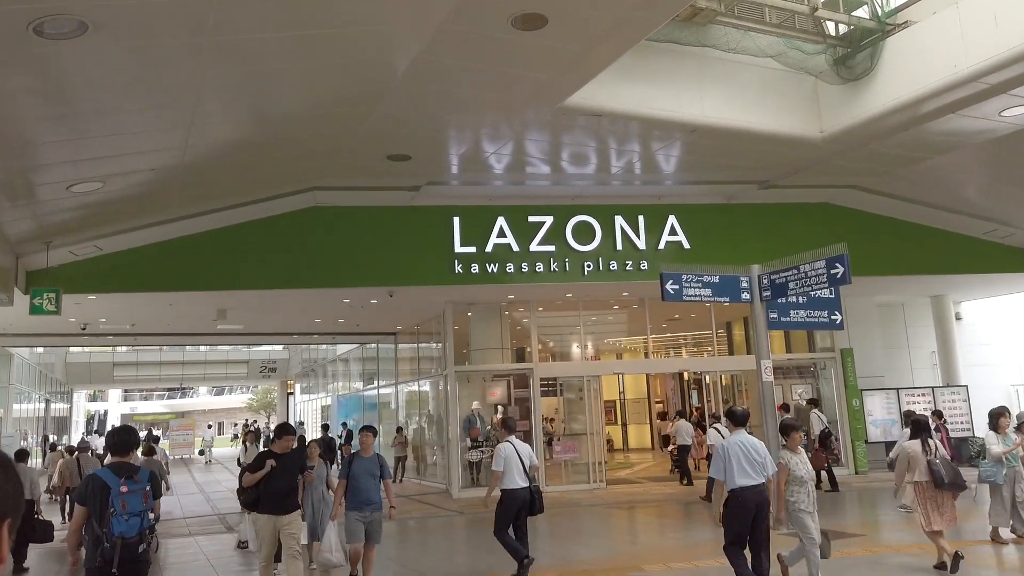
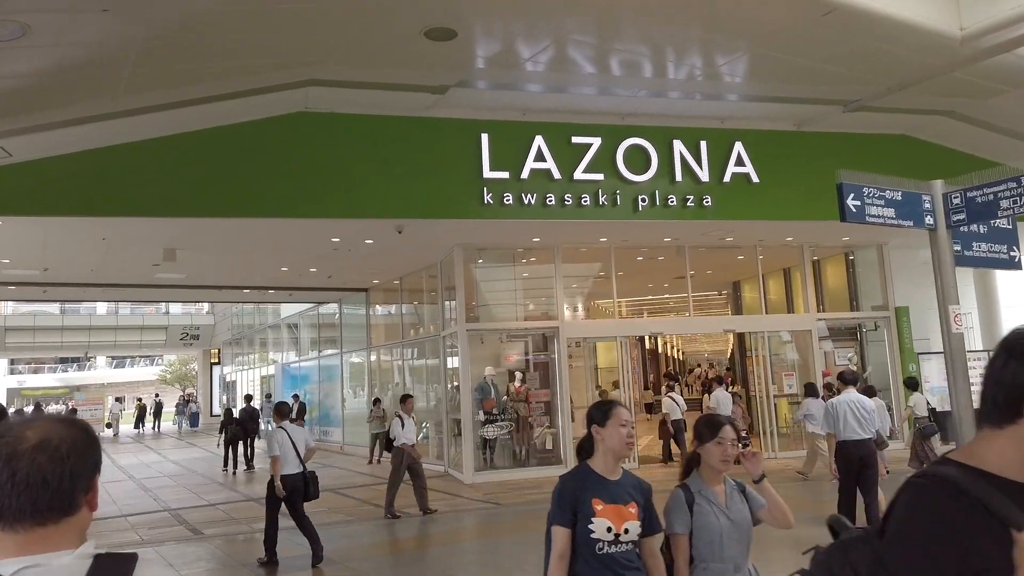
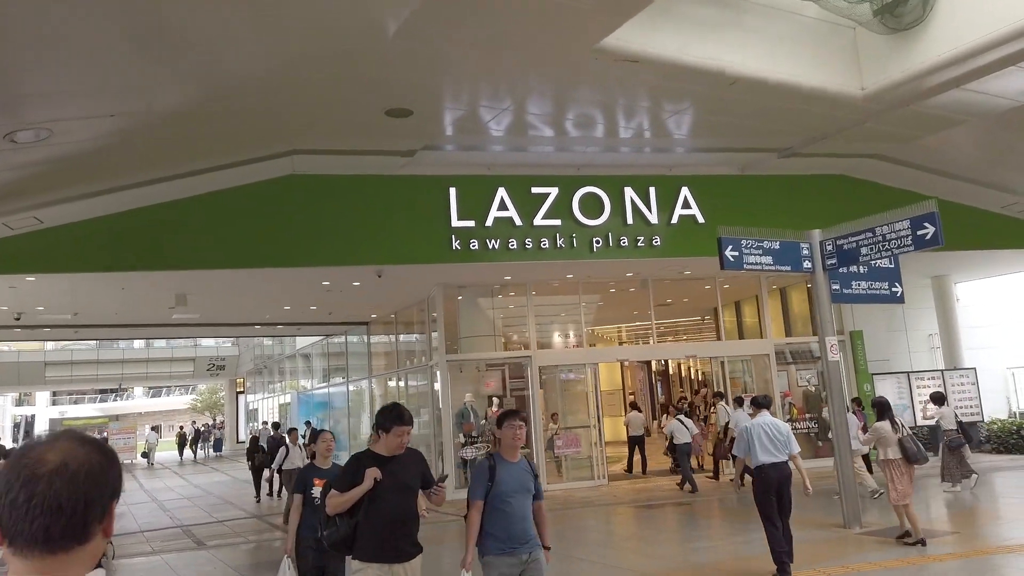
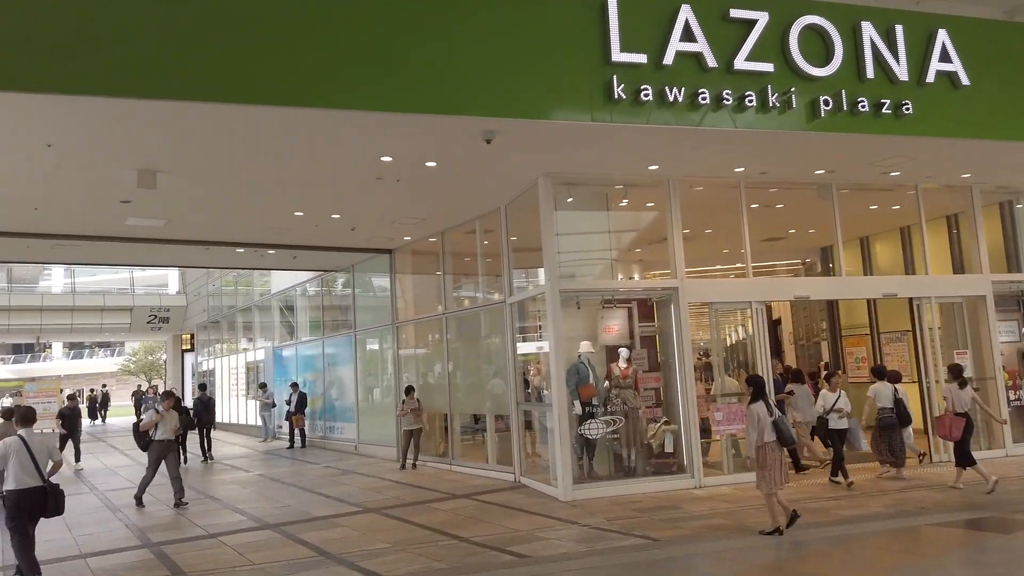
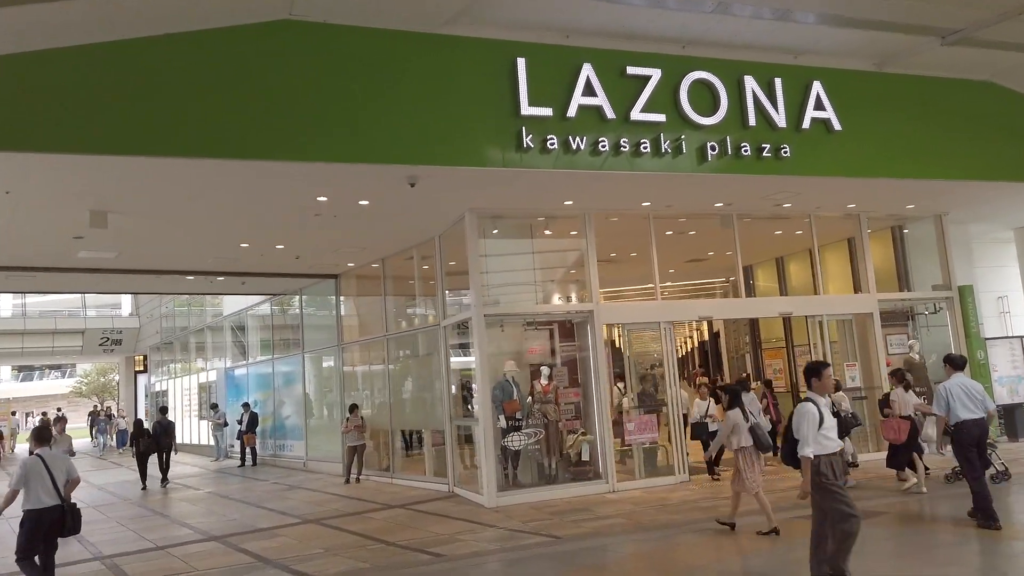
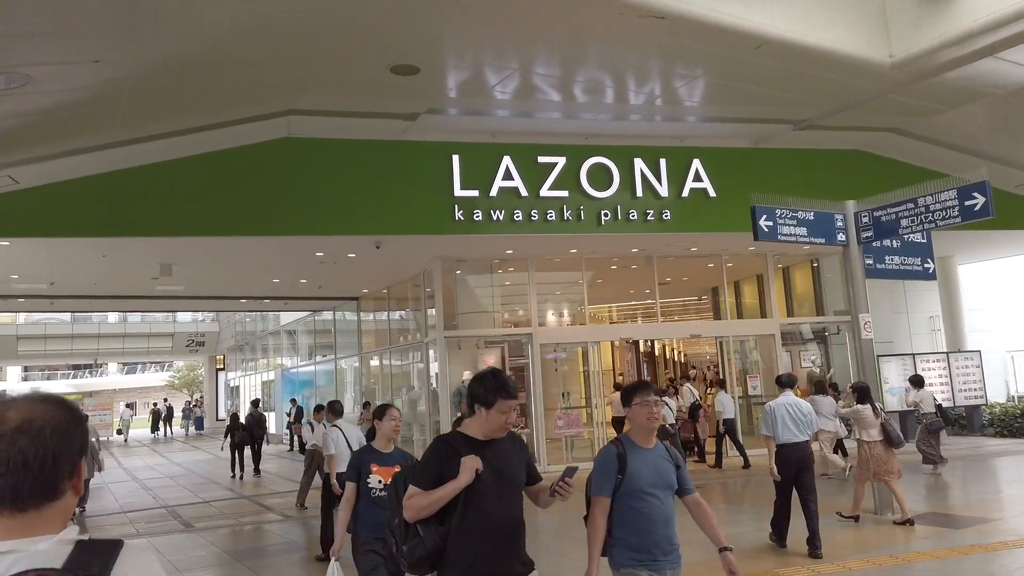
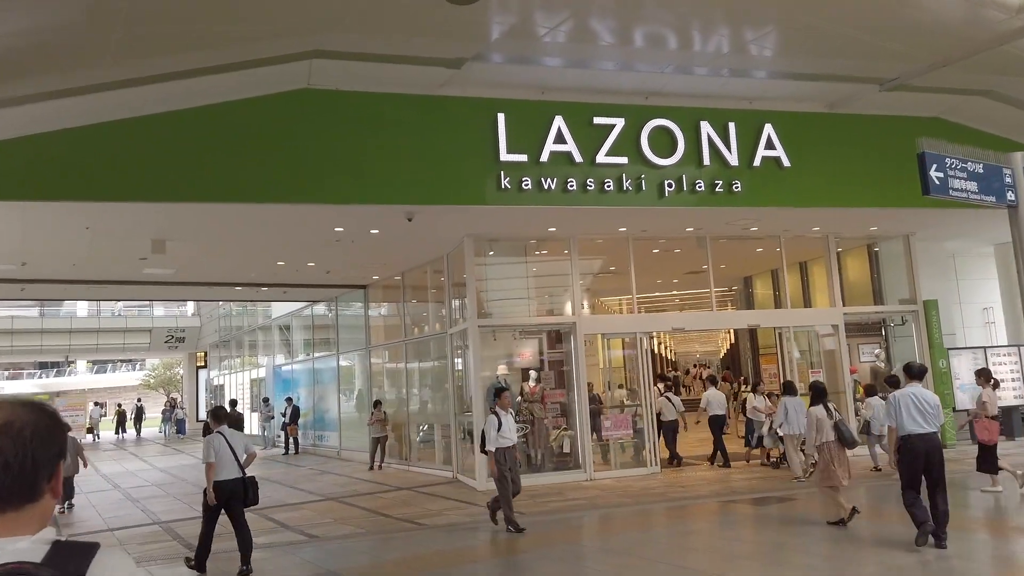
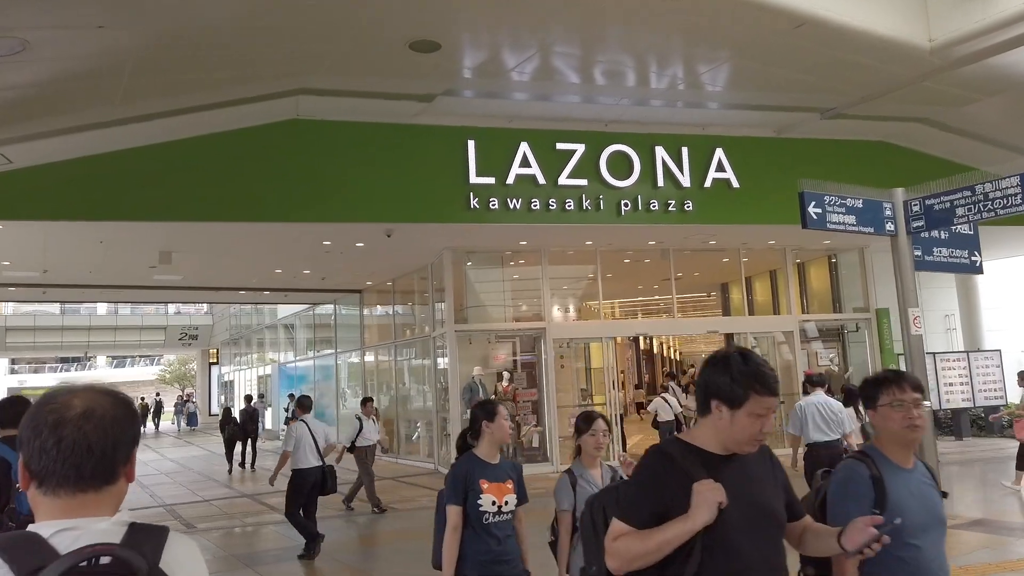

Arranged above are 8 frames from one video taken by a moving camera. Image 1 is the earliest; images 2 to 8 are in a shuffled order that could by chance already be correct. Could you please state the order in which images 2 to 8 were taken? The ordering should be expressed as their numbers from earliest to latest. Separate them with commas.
3, 6, 8, 2, 7, 5, 4
